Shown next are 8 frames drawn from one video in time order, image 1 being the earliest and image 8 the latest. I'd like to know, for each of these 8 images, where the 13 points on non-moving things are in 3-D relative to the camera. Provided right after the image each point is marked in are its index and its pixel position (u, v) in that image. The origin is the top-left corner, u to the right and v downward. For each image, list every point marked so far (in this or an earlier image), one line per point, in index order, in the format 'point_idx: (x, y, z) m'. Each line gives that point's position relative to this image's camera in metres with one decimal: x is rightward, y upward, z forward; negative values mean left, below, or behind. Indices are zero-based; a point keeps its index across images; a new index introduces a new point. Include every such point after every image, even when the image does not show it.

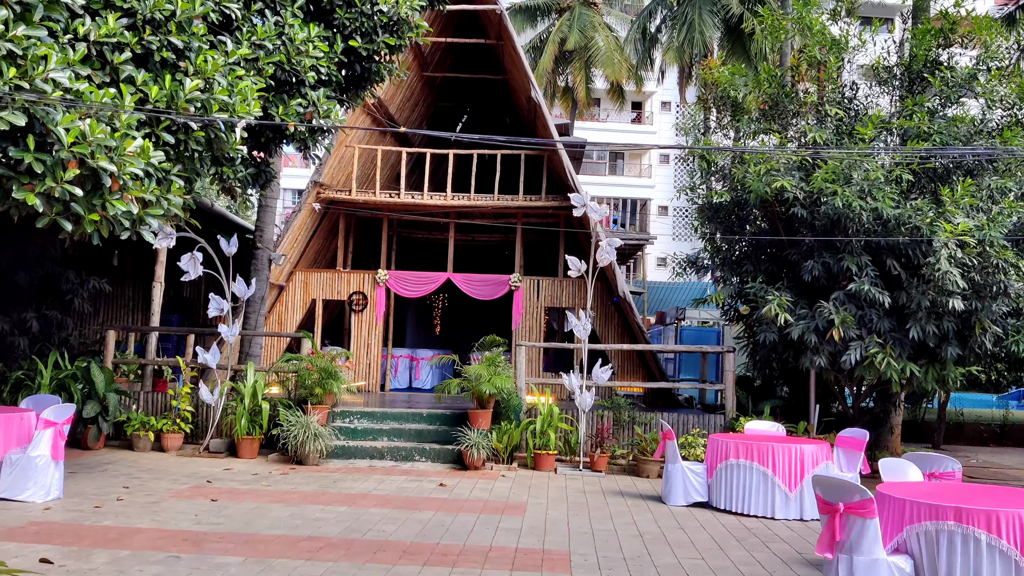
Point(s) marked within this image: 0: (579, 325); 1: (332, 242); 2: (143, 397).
0: (+0.6, -0.3, +9.0) m
1: (-2.6, +0.7, +13.5) m
2: (-3.7, -1.1, +9.5) m
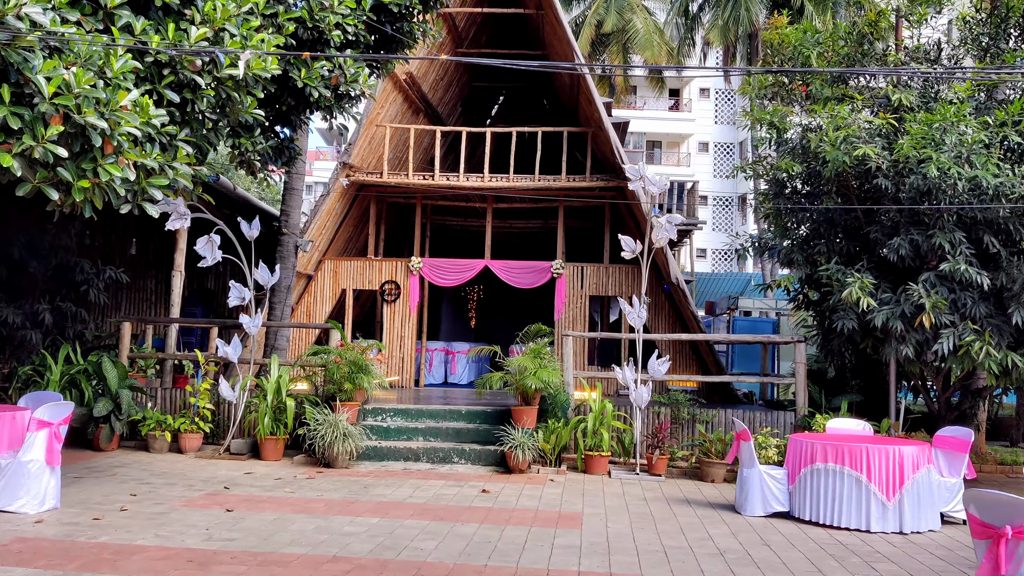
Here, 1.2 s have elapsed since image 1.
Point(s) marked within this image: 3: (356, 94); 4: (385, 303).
0: (+1.1, -0.2, +8.2) m
1: (-2.0, +0.8, +12.7) m
2: (-3.3, -1.0, +8.8) m
3: (-1.2, +1.5, +7.2) m
4: (-1.6, -0.2, +11.8) m
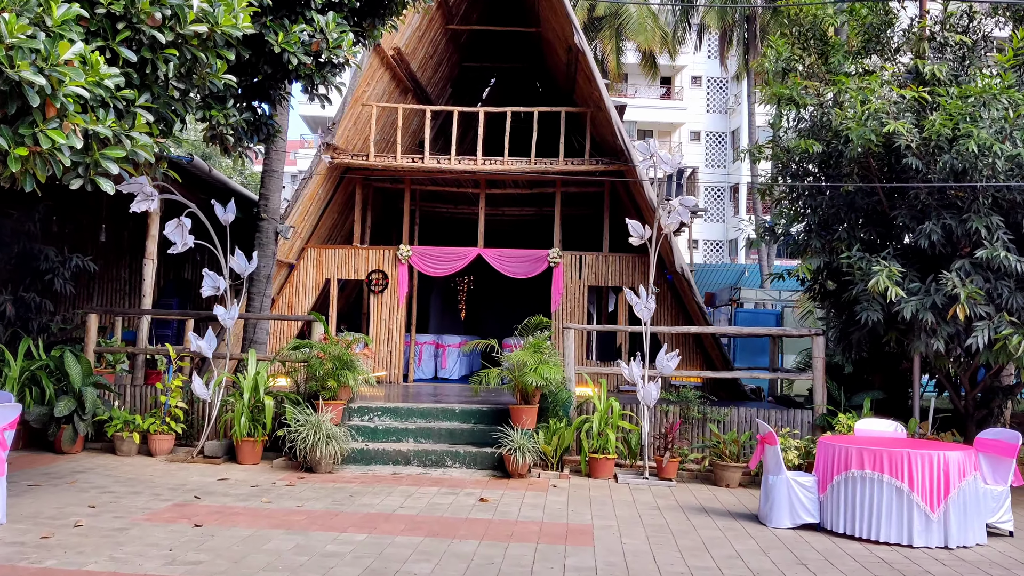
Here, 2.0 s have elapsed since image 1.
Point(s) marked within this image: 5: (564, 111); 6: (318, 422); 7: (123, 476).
0: (+1.0, -0.1, +7.6) m
1: (-2.1, +0.9, +12.1) m
2: (-3.3, -0.9, +8.1) m
3: (-1.2, +1.6, +6.6) m
4: (-1.7, -0.1, +11.2) m
5: (+0.6, +2.0, +10.4) m
6: (-1.5, -1.0, +7.1) m
7: (-2.8, -1.3, +6.7) m
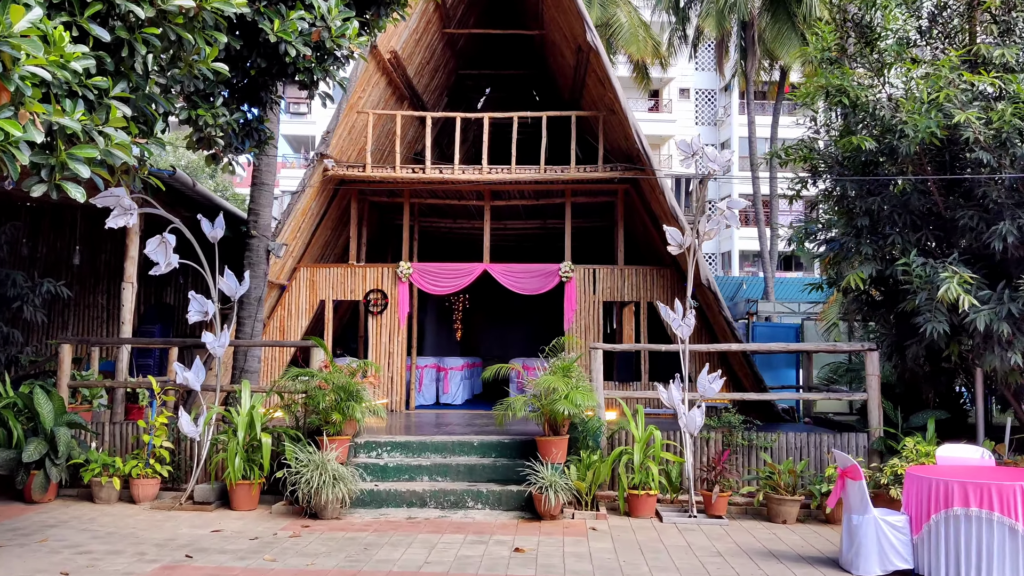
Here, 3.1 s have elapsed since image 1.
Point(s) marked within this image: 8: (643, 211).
0: (+1.2, -0.2, +6.9) m
1: (-2.0, +0.7, +11.3) m
2: (-3.1, -1.1, +7.3) m
3: (-1.0, +1.5, +5.8) m
4: (-1.6, -0.3, +10.4) m
5: (+0.6, +1.8, +9.7) m
6: (-1.3, -1.2, +6.3) m
7: (-2.6, -1.5, +5.9) m
8: (+1.4, +0.9, +10.3) m
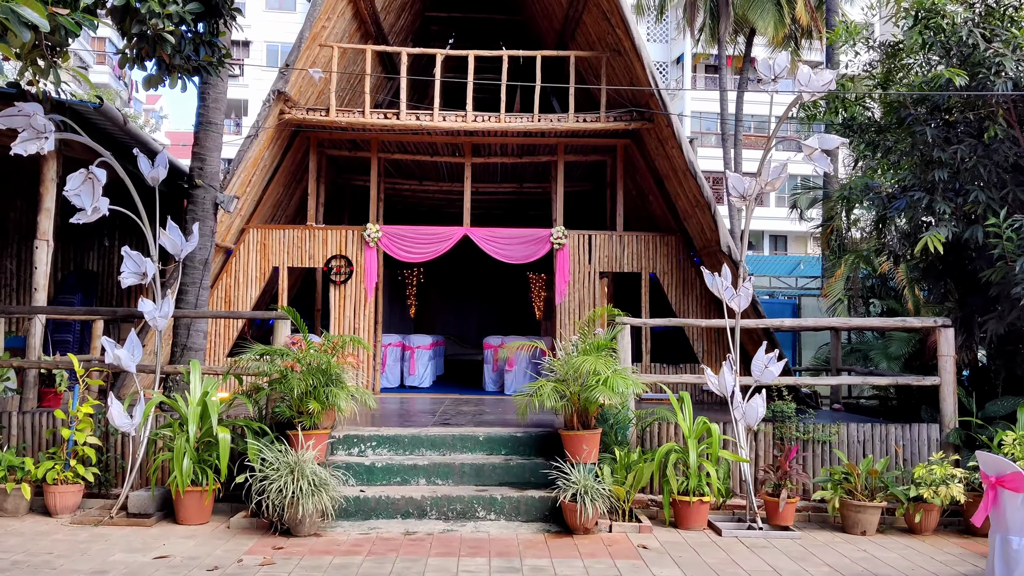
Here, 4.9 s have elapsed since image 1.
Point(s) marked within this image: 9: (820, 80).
0: (+1.3, 0.0, +5.7) m
1: (-2.3, +1.0, +9.8) m
2: (-3.1, -0.8, +5.8) m
3: (-0.8, +1.7, +4.4) m
4: (-1.7, 0.0, +9.0) m
5: (+0.6, +2.1, +8.4) m
6: (-1.1, -0.9, +5.0) m
7: (-2.4, -1.3, +4.4) m
8: (+1.3, +1.2, +9.1) m
9: (+1.5, +1.0, +4.6) m
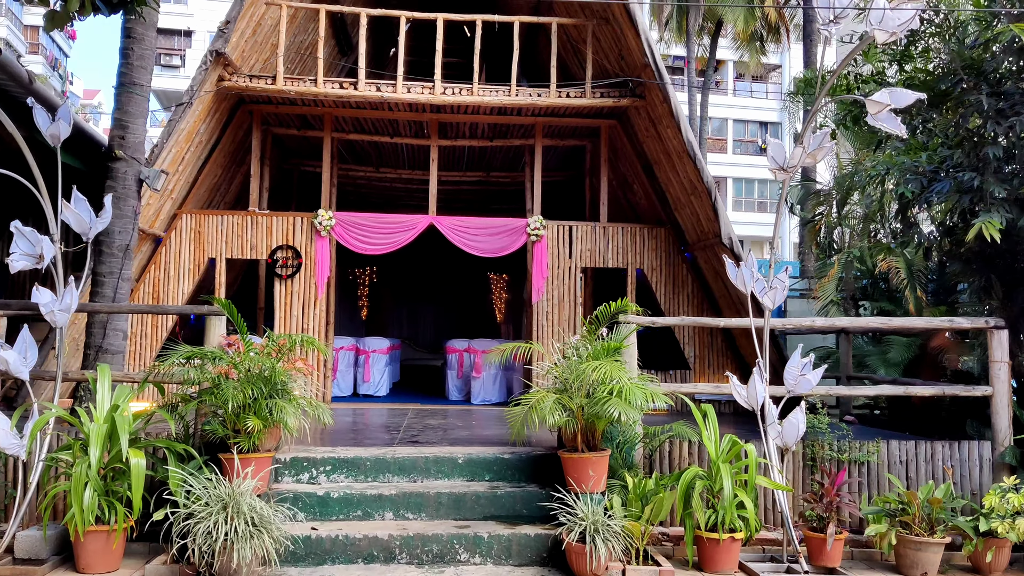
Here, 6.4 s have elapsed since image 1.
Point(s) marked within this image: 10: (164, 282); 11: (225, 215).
0: (+1.2, 0.0, +4.8) m
1: (-2.5, +1.1, +8.7) m
2: (-3.1, -0.8, +4.6) m
3: (-0.8, +1.7, +3.4) m
4: (-2.0, +0.1, +7.9) m
5: (+0.4, +2.1, +7.4) m
6: (-1.2, -0.9, +3.9) m
7: (-2.4, -1.2, +3.3) m
8: (+1.0, +1.2, +8.2) m
9: (+1.5, +1.1, +3.7) m
10: (-2.9, 0.0, +7.7) m
11: (-2.4, +0.6, +7.9) m
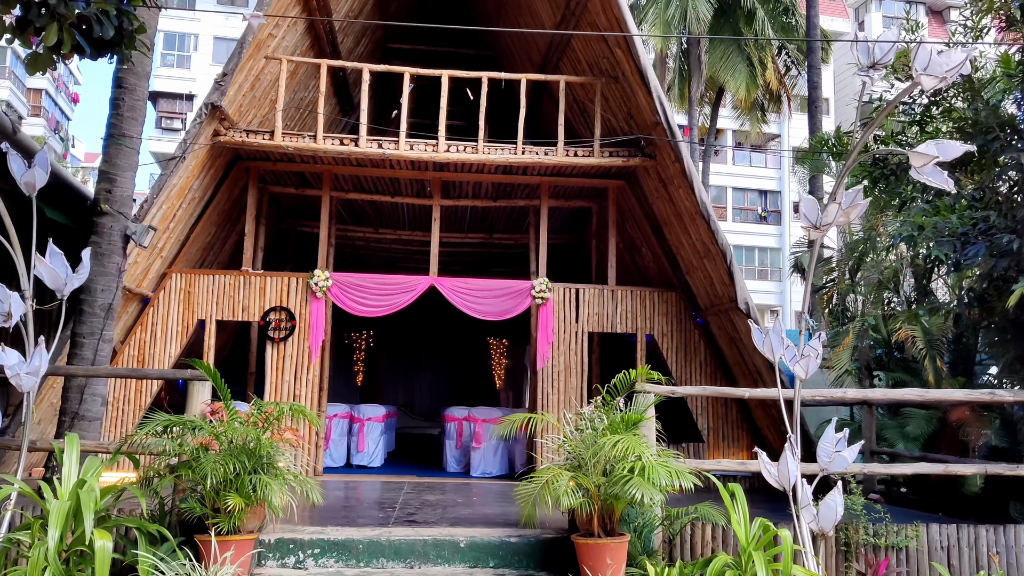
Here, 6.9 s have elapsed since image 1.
0: (+1.3, -0.3, +4.4) m
1: (-2.5, +0.5, +8.4) m
2: (-3.1, -1.0, +4.2) m
3: (-0.8, +1.5, +3.1) m
4: (-1.9, -0.4, +7.5) m
5: (+0.4, +1.6, +7.2) m
6: (-1.1, -1.1, +3.5) m
7: (-2.4, -1.4, +2.8) m
8: (+1.1, +0.6, +7.9) m
9: (+1.6, +0.8, +3.4) m
10: (-2.8, -0.4, +7.3) m
11: (-2.4, +0.1, +7.6) m
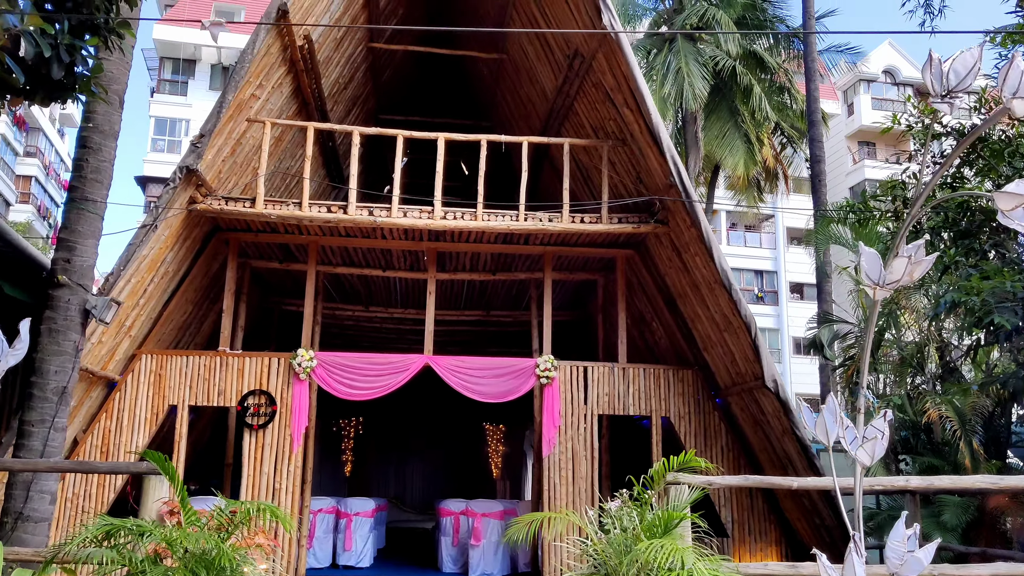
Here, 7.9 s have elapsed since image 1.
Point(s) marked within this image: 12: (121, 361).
0: (+1.3, -0.6, +3.8) m
1: (-2.5, -0.2, +7.8) m
2: (-3.1, -1.3, +3.4) m
3: (-0.7, +1.3, +2.7) m
4: (-1.9, -1.0, +6.8) m
5: (+0.4, +1.1, +6.7) m
6: (-1.1, -1.3, +2.7) m
7: (-2.3, -1.5, +2.1) m
8: (+1.1, 0.0, +7.3) m
9: (+1.6, +0.6, +2.8) m
10: (-2.8, -1.0, +6.6) m
11: (-2.4, -0.5, +6.9) m
12: (-2.8, -0.5, +6.6) m
